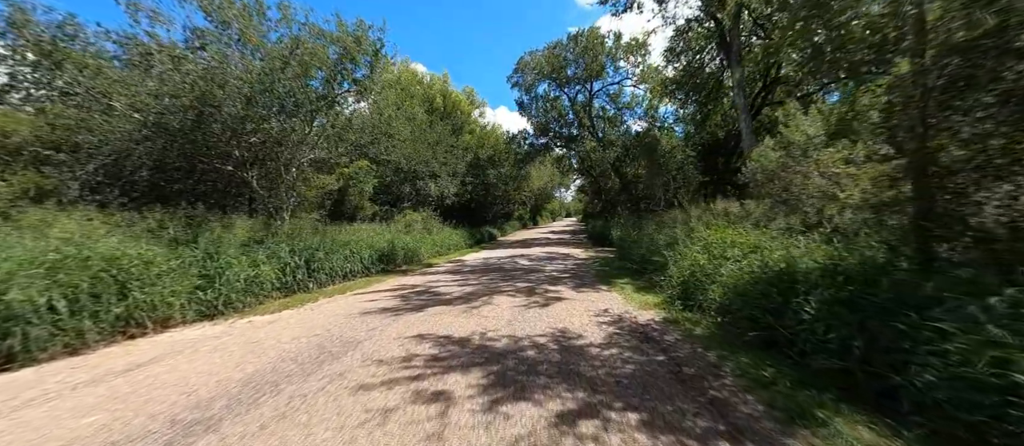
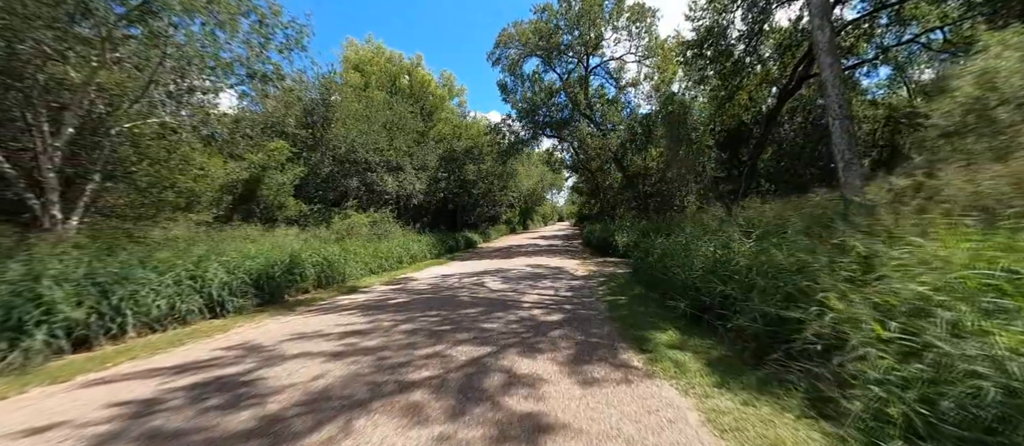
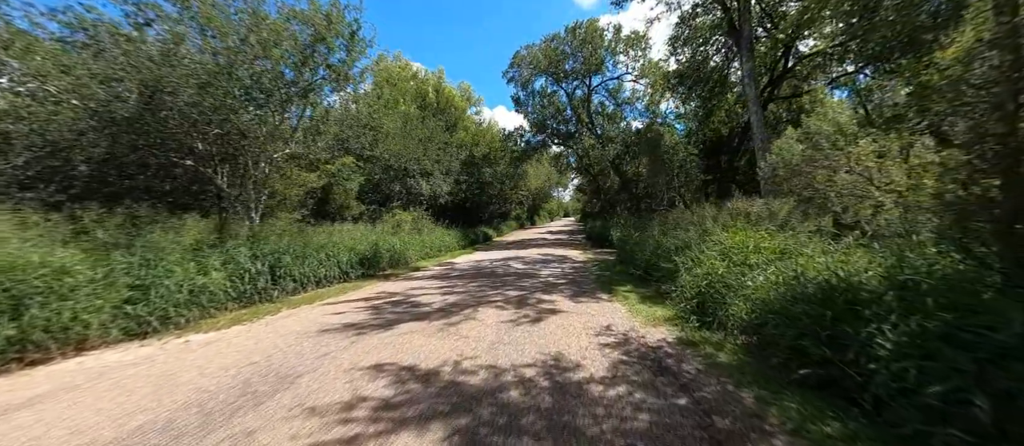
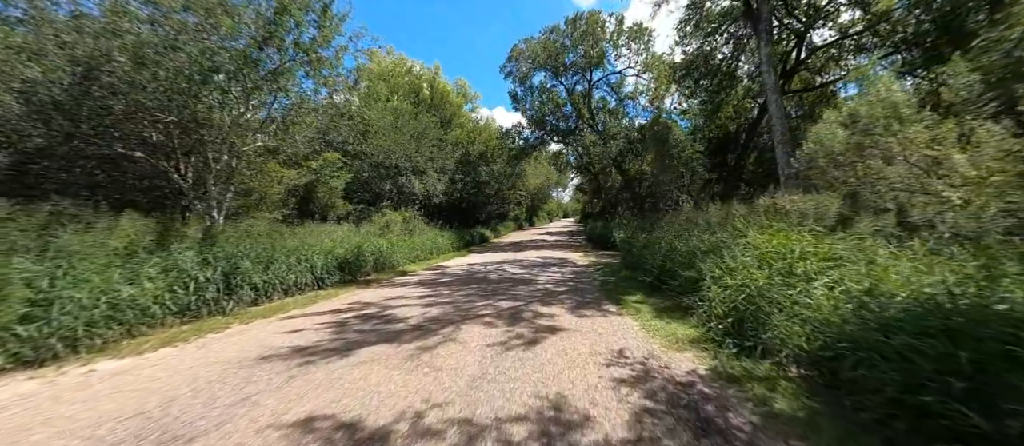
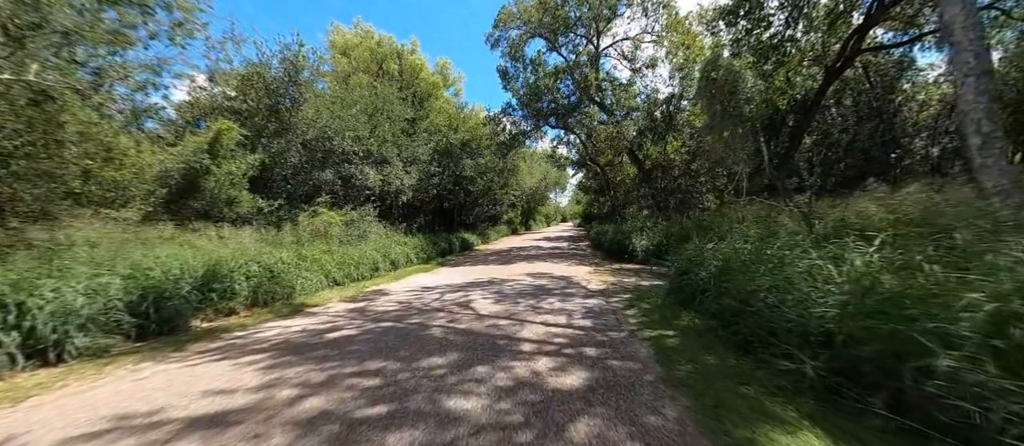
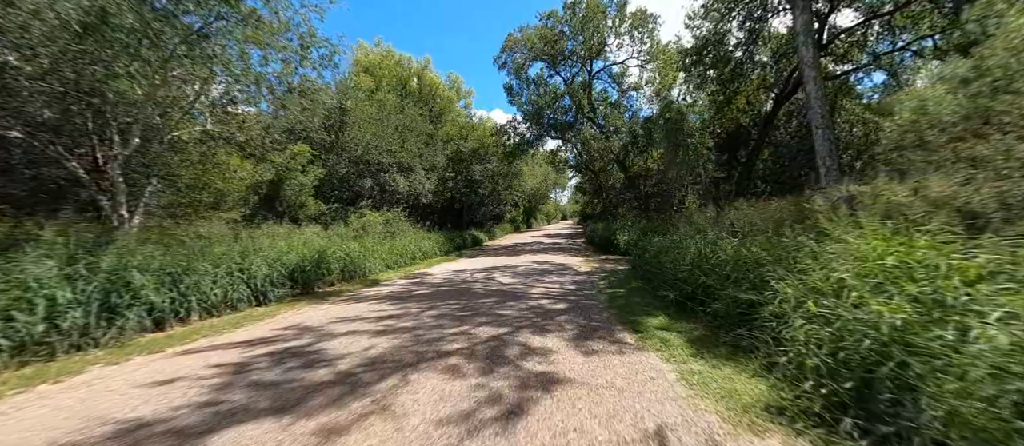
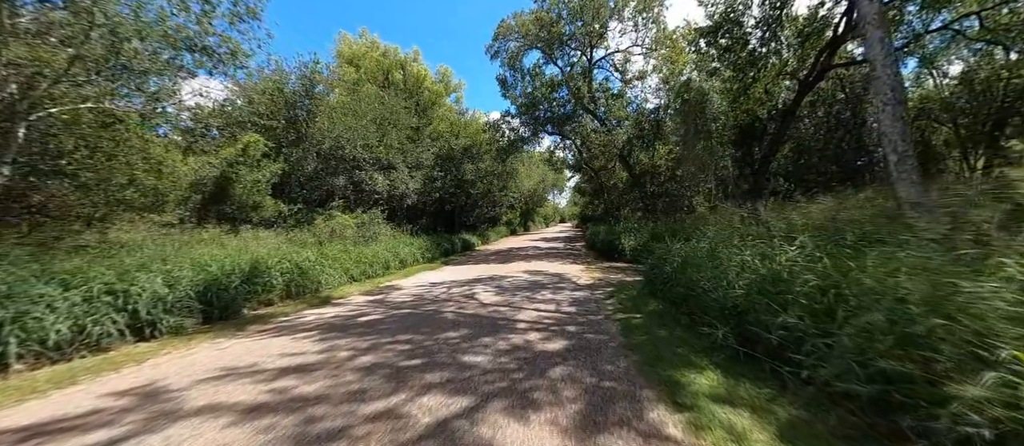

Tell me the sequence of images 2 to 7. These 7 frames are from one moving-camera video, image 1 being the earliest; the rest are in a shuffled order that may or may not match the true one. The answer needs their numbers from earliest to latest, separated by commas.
3, 4, 6, 2, 7, 5
